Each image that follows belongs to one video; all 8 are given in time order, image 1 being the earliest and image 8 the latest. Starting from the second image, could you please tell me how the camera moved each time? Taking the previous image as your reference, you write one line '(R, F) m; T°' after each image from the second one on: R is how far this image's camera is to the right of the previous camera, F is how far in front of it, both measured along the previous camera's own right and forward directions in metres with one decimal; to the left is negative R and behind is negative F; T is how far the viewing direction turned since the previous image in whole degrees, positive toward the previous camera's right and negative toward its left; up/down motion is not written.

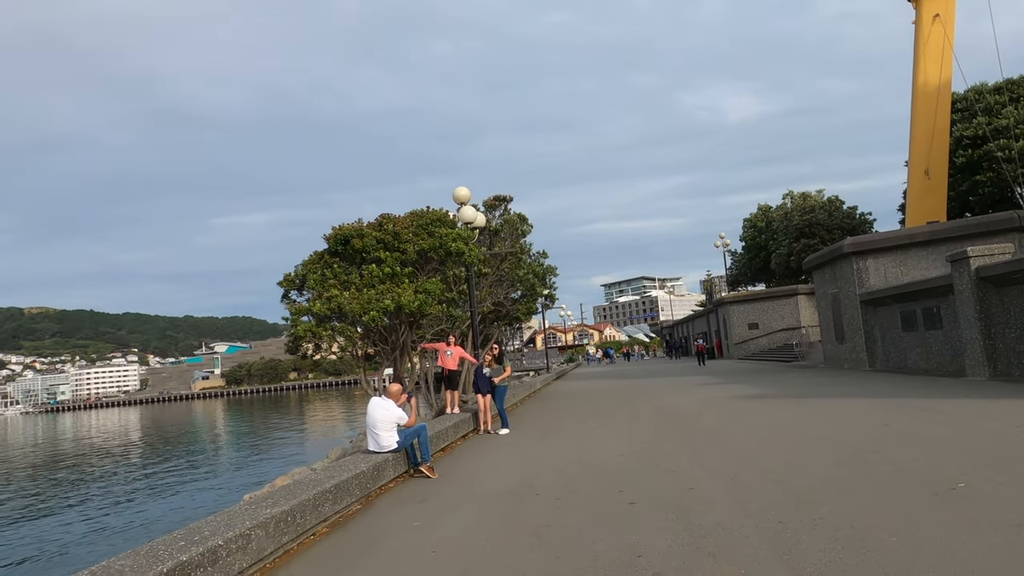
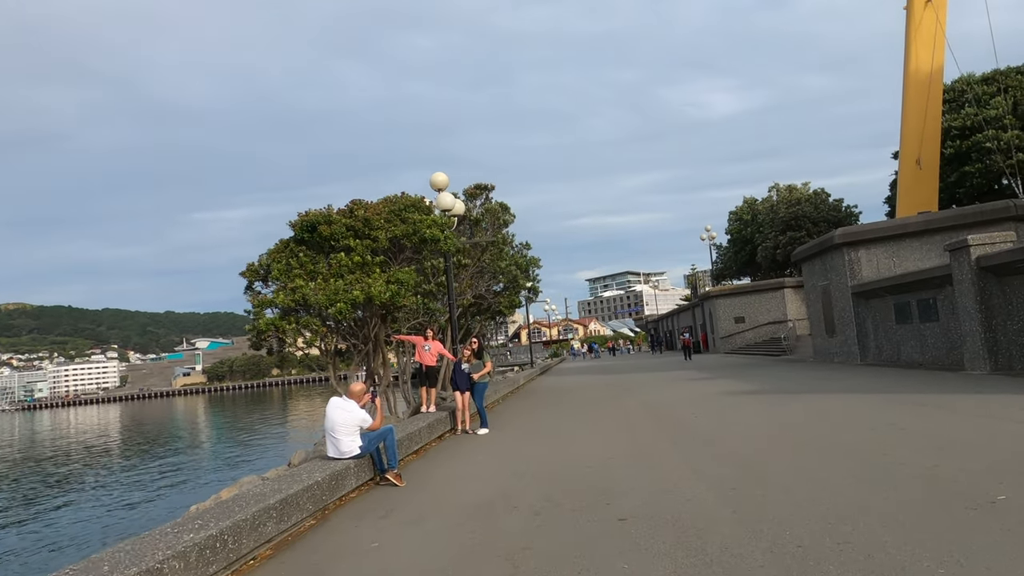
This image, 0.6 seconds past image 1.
(+0.1, +0.8) m; +1°
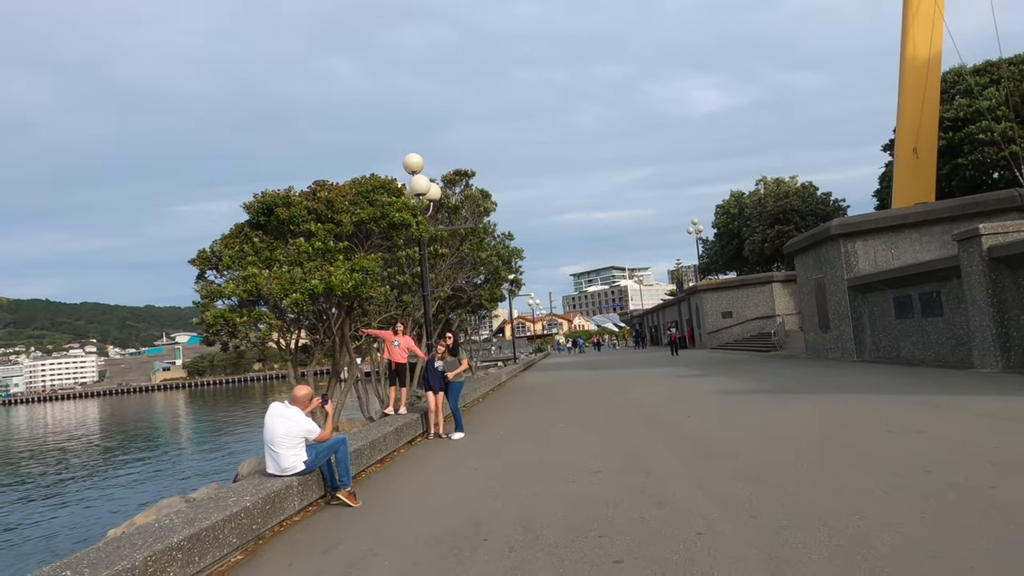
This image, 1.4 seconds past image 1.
(+0.1, +1.1) m; +1°
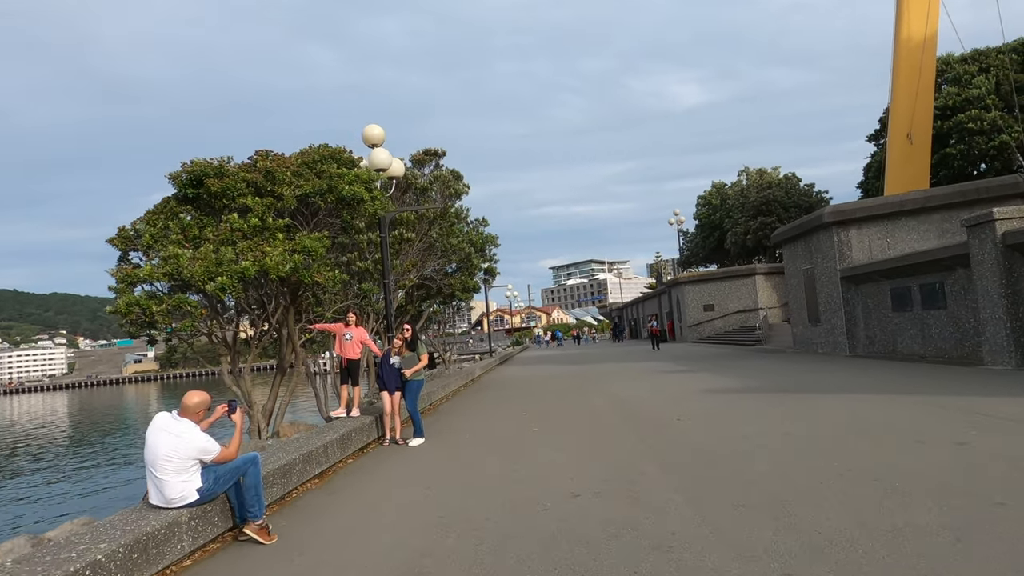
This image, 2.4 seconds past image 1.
(+0.2, +1.4) m; +2°
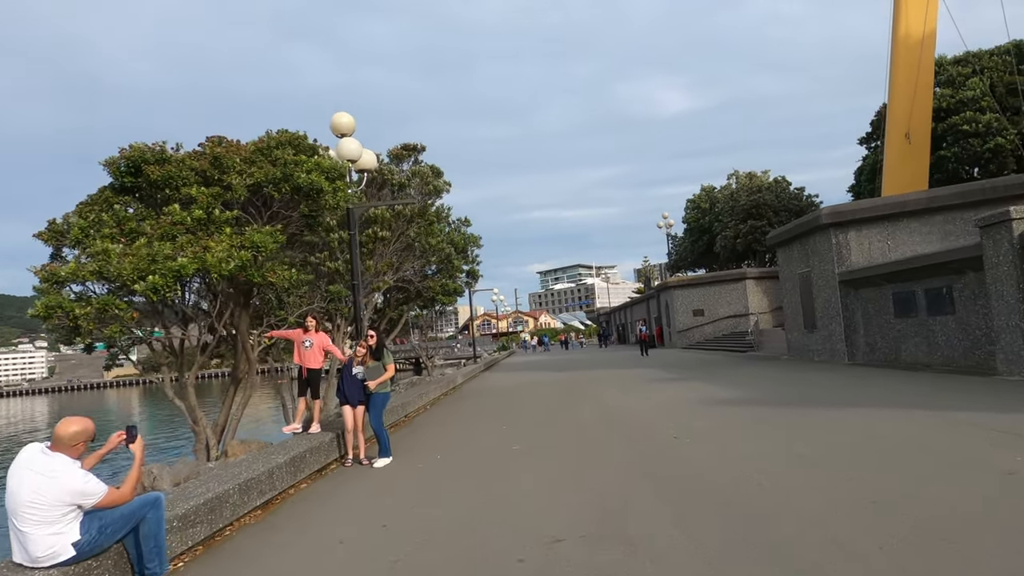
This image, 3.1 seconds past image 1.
(+0.1, +1.0) m; +1°
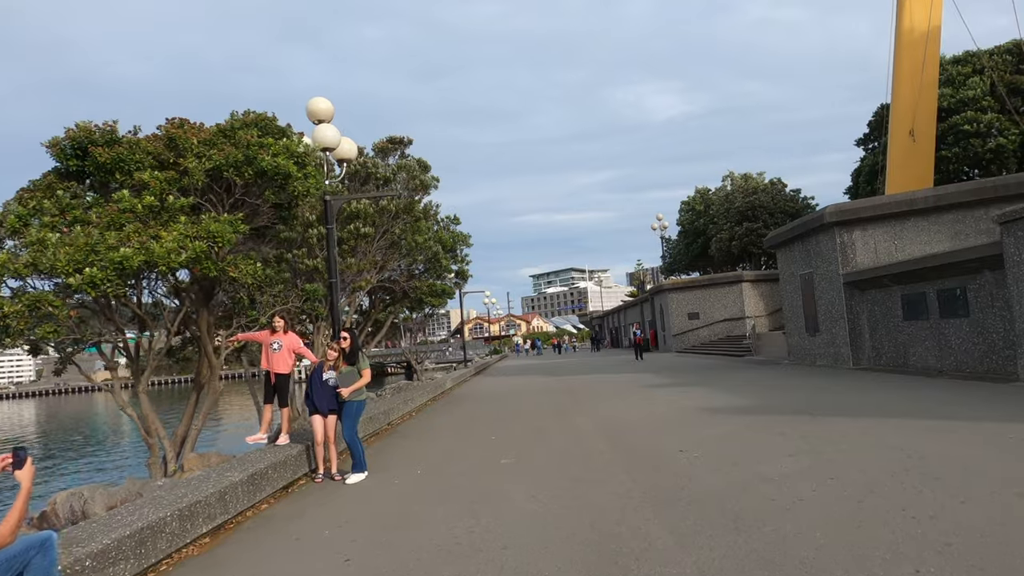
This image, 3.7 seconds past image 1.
(0.0, +0.8) m; +1°
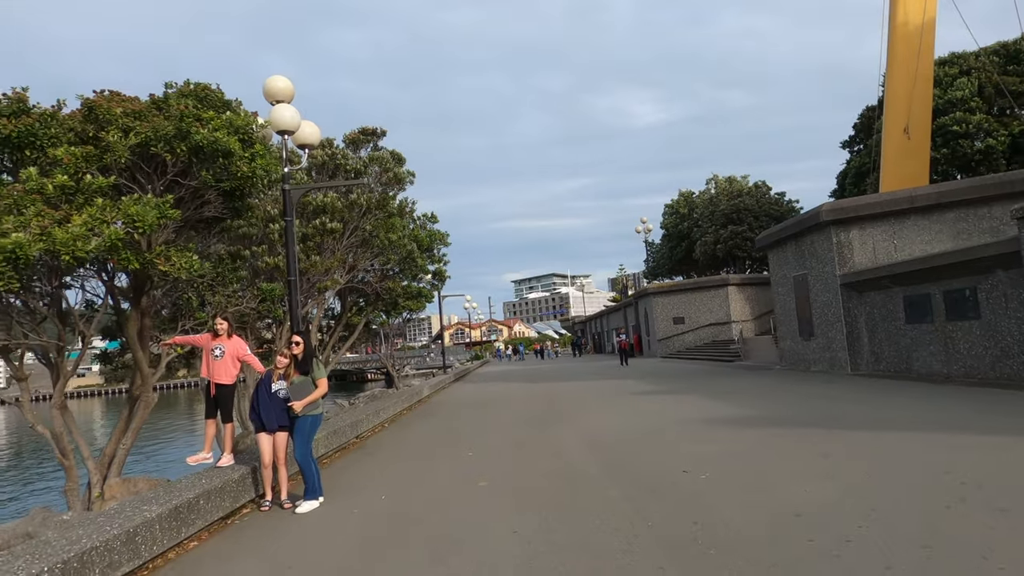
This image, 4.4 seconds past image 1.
(0.0, +1.0) m; +2°
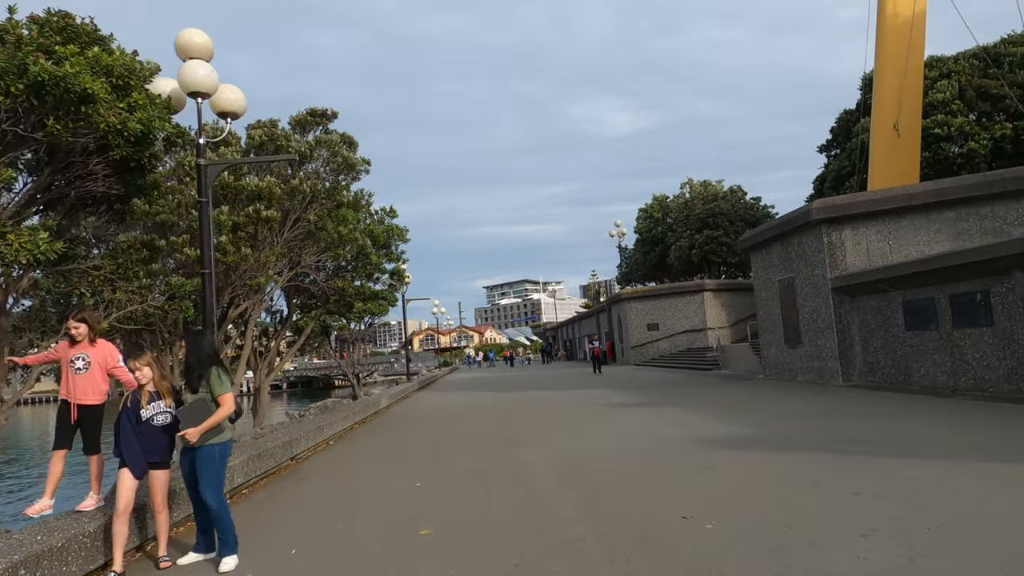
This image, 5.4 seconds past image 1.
(+0.1, +1.5) m; +2°
